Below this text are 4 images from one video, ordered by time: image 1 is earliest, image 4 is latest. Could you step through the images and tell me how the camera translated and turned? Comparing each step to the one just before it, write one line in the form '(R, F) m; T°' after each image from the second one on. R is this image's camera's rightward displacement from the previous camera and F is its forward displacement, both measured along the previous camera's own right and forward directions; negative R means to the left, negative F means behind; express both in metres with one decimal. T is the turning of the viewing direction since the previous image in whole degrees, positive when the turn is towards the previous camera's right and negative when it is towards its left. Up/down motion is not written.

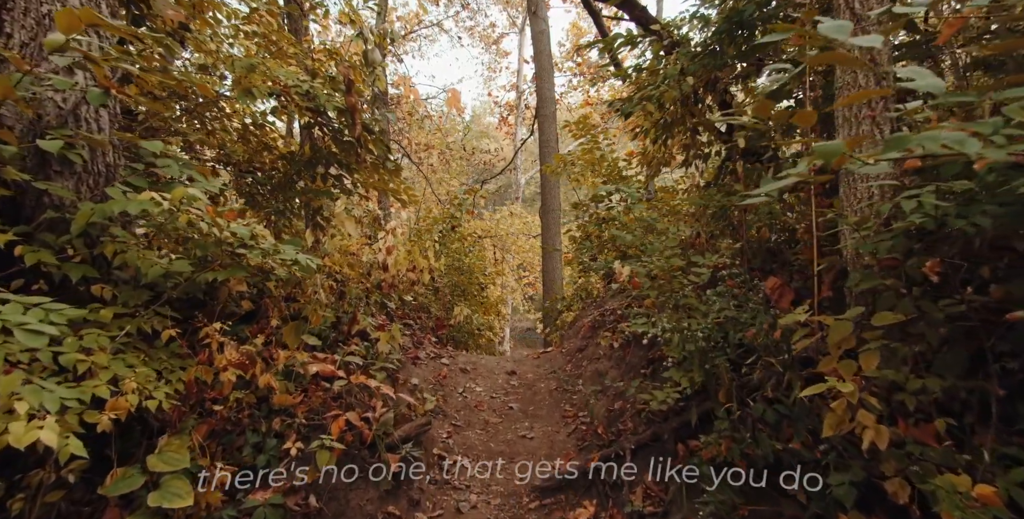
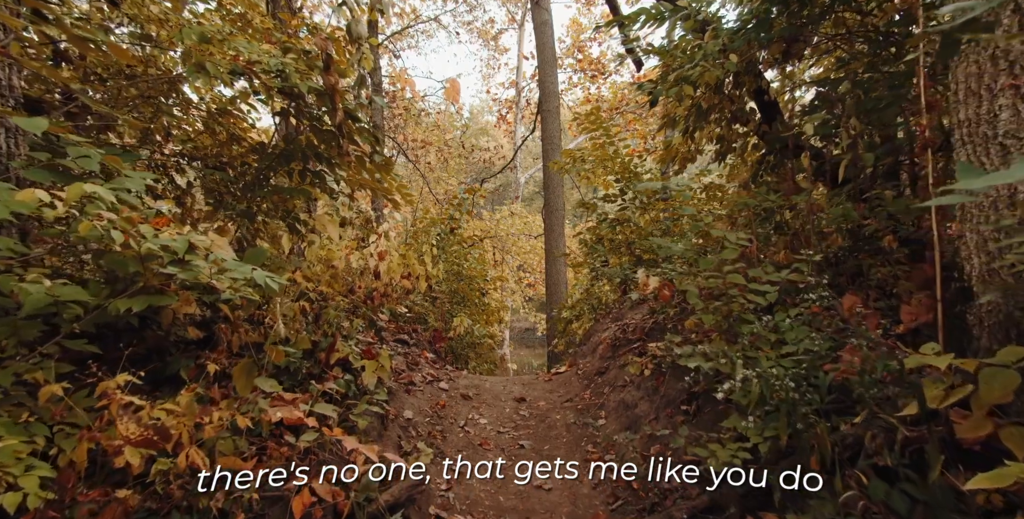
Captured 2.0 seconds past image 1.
(-0.1, +0.8) m; 0°
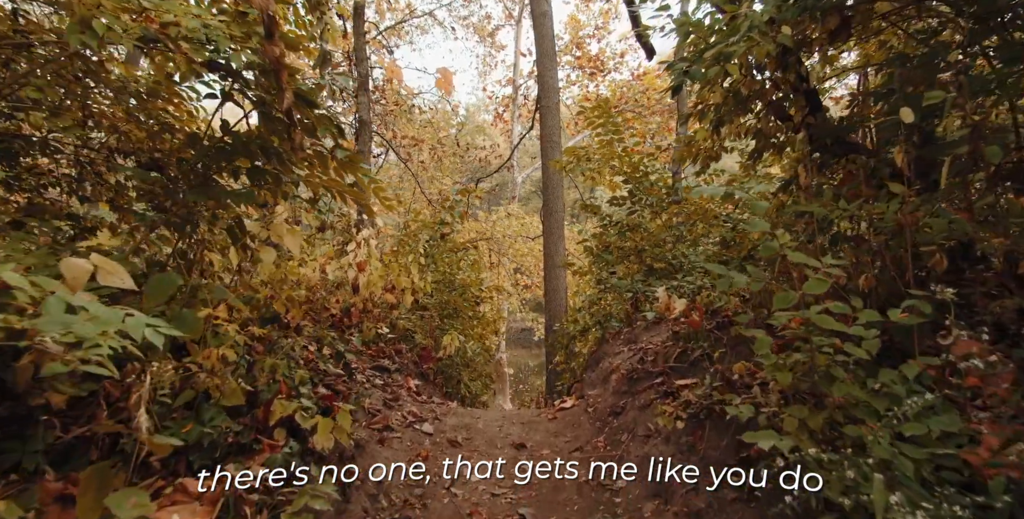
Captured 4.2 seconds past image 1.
(0.0, +0.9) m; 0°
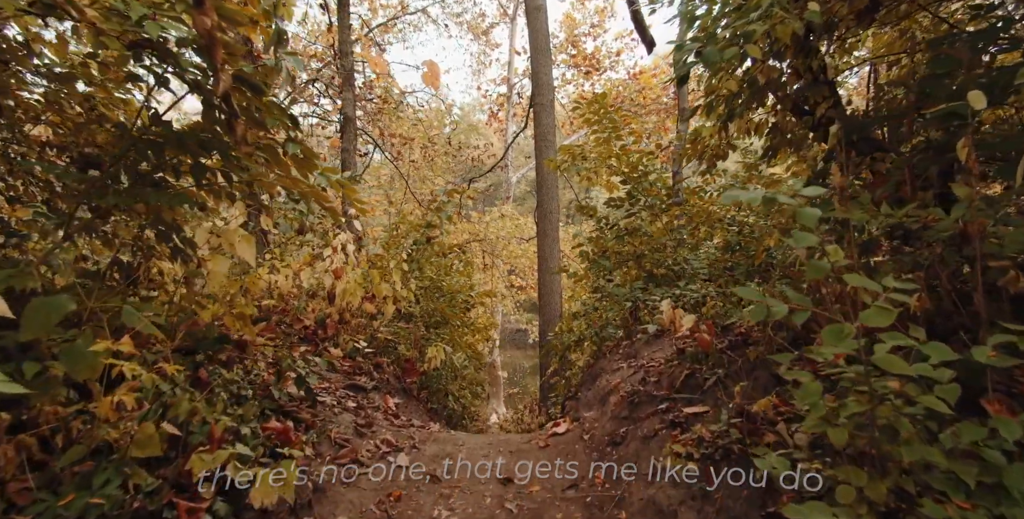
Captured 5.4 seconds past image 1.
(+0.1, +0.5) m; 0°
